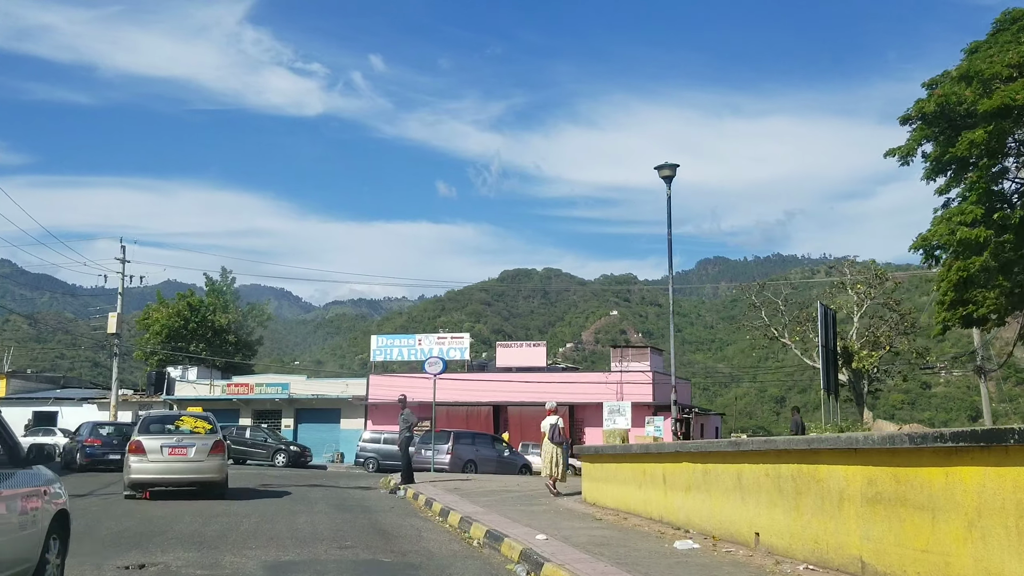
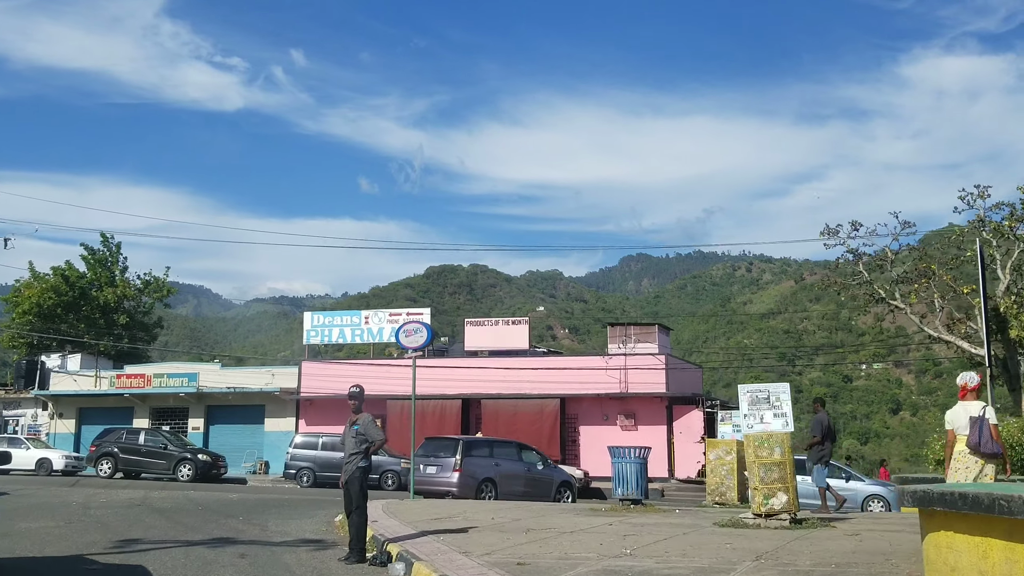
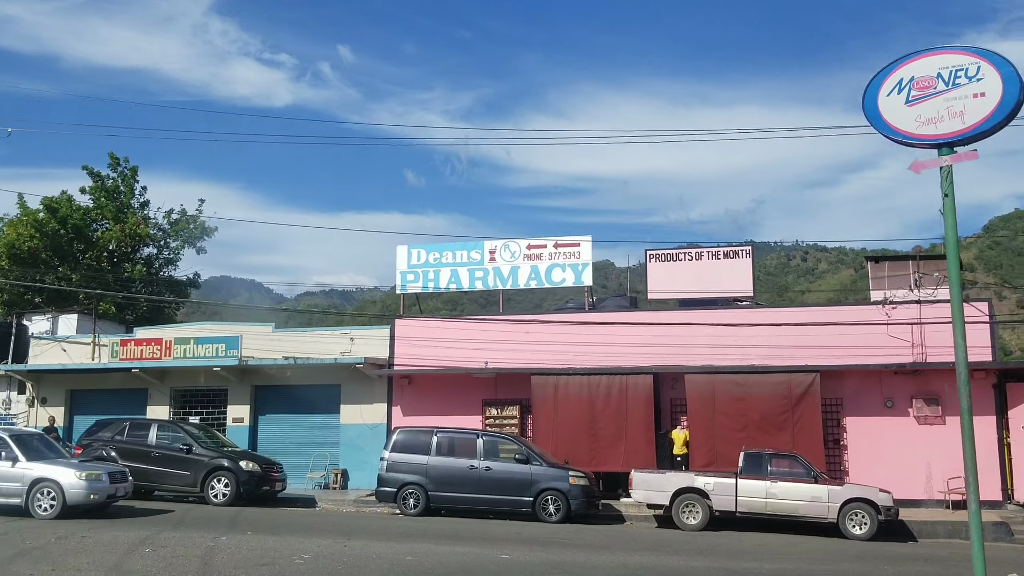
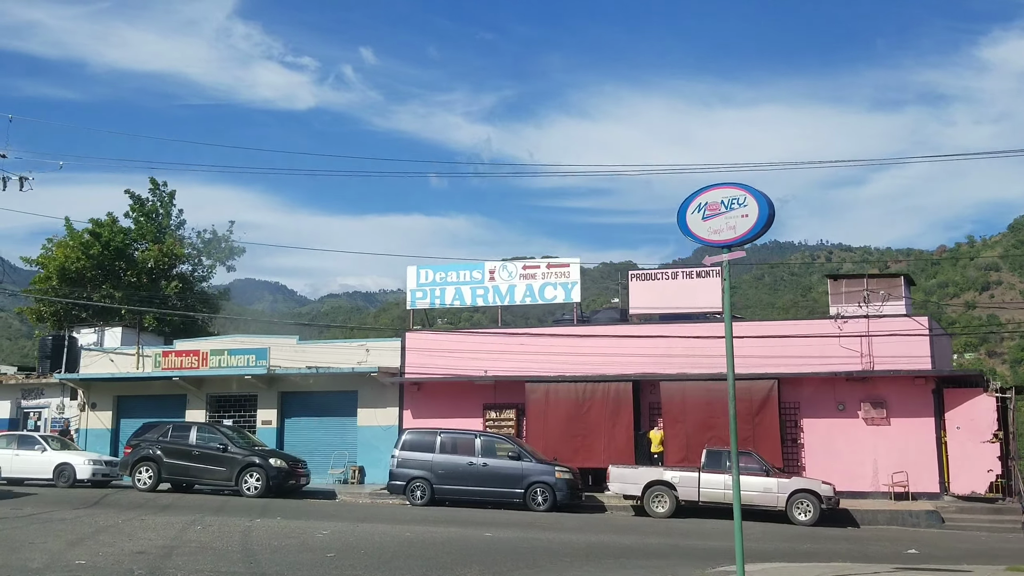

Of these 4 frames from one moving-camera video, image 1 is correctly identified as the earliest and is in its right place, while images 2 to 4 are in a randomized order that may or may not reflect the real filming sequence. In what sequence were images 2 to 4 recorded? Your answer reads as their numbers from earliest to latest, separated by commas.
2, 4, 3
